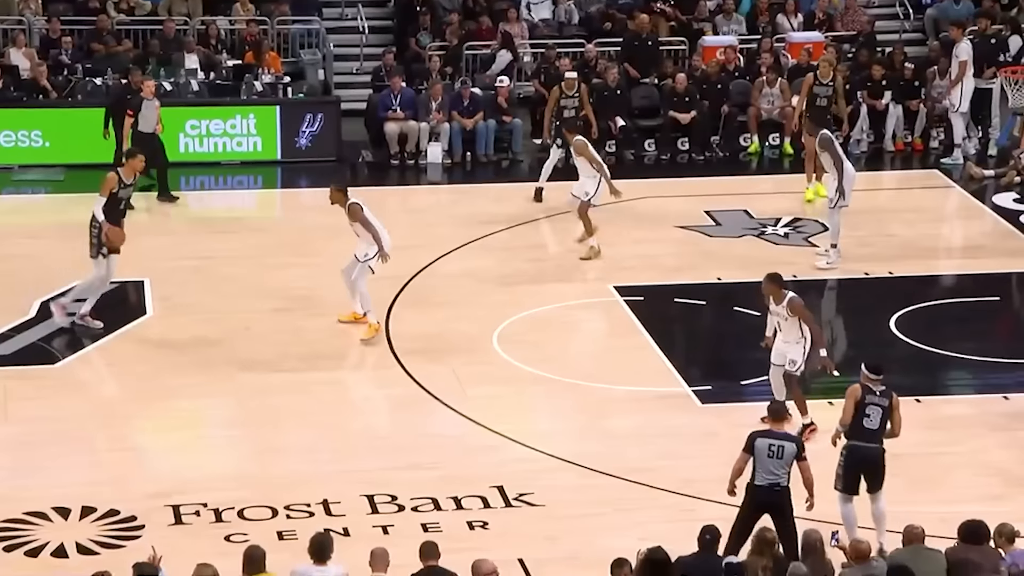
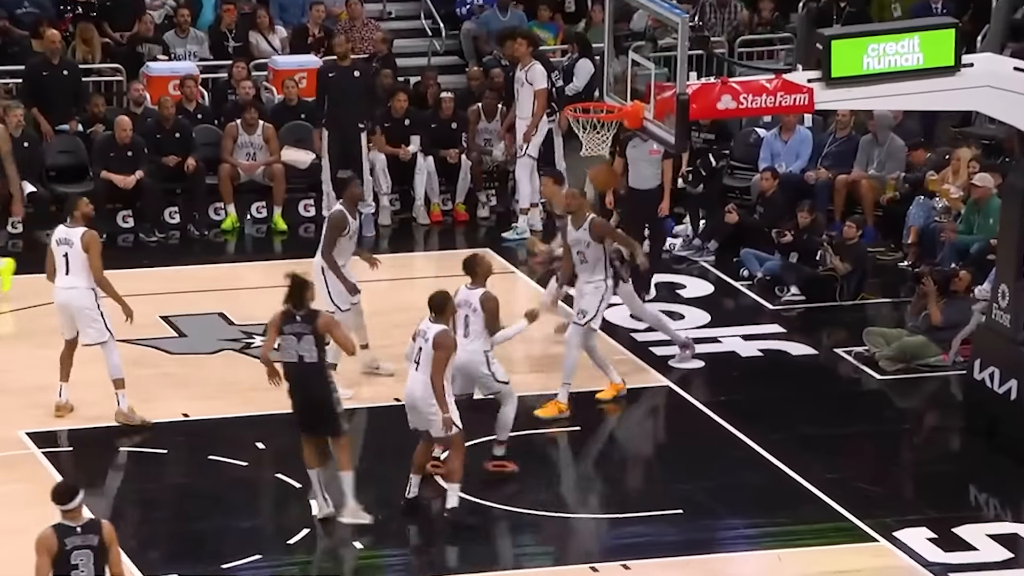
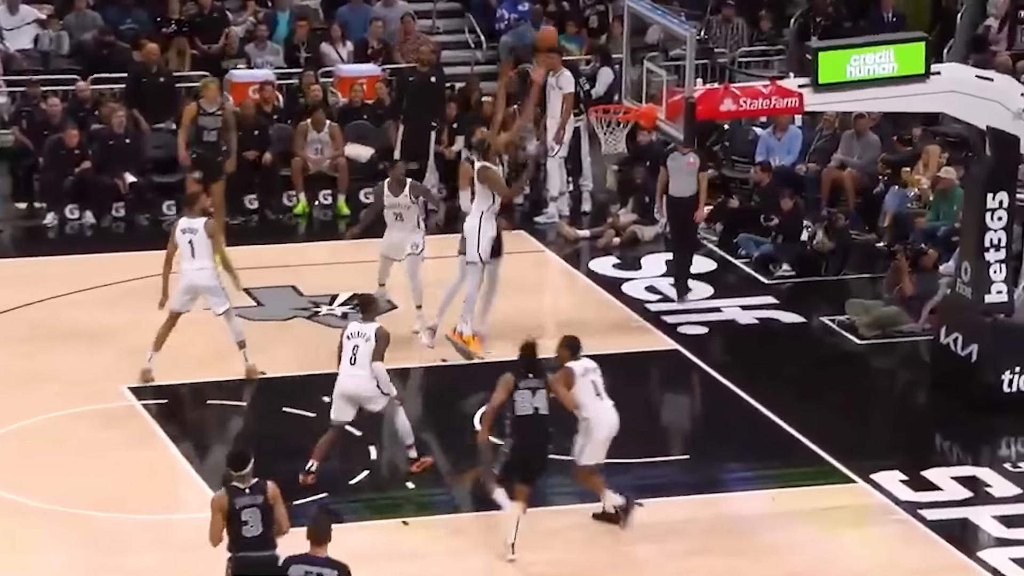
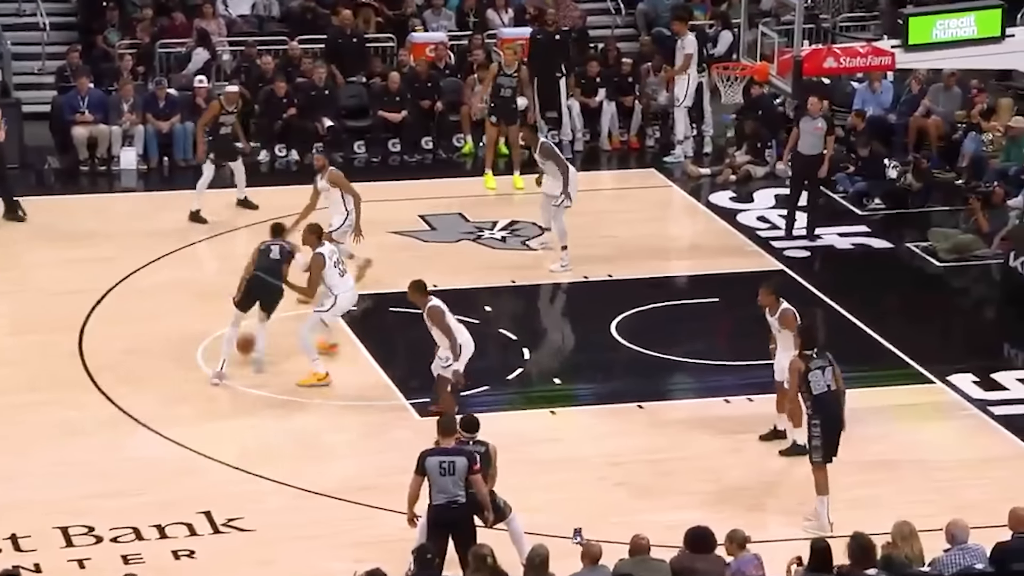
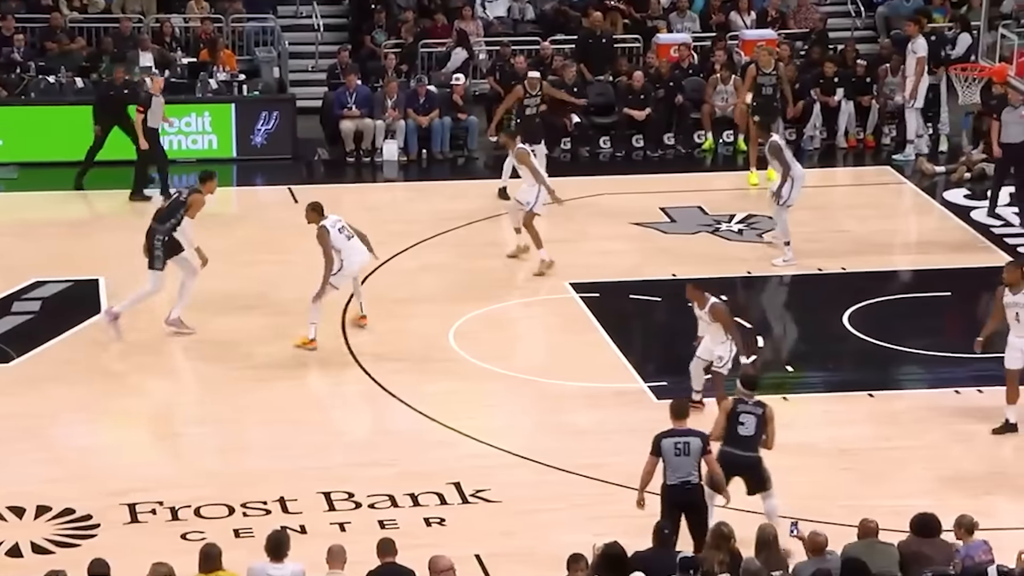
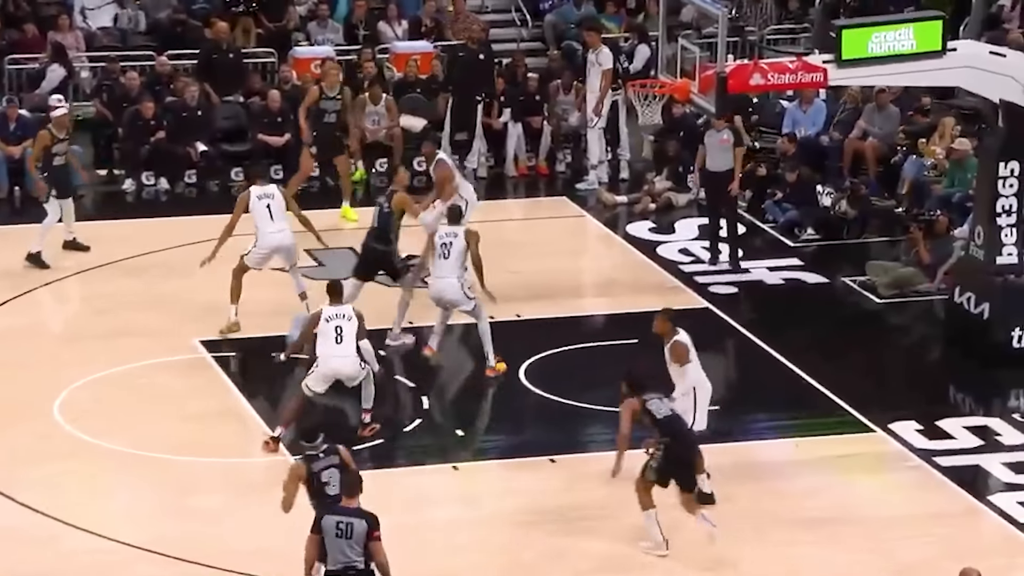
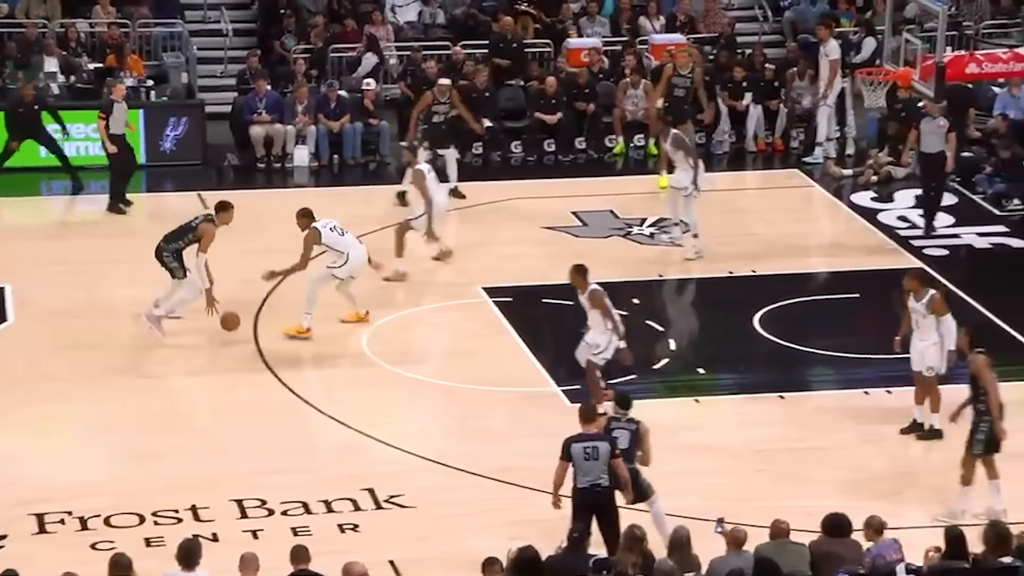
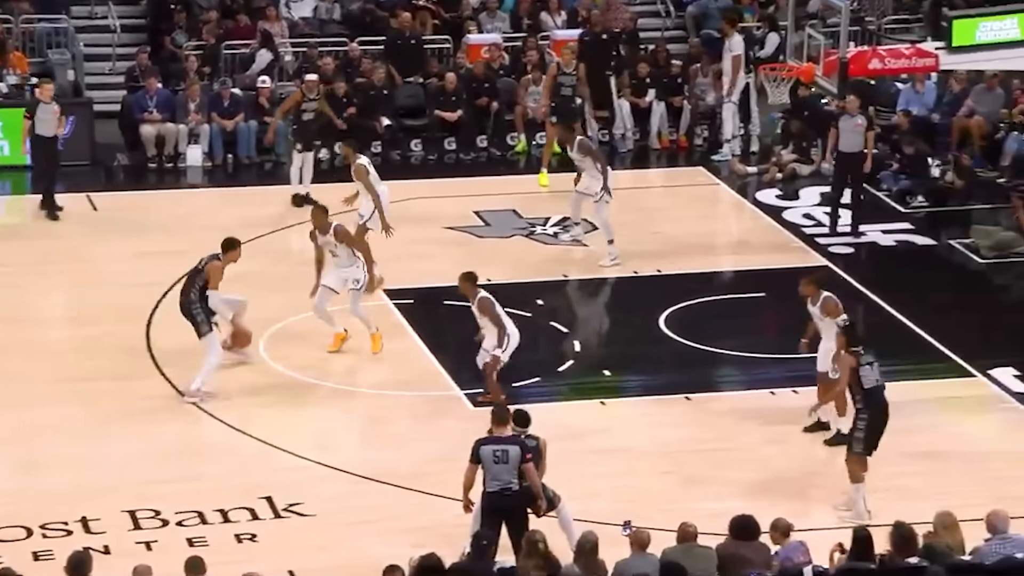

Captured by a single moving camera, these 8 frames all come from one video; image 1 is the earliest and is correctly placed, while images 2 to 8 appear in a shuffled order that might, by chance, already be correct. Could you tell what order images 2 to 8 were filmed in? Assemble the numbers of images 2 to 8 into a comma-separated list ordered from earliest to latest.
5, 7, 8, 4, 6, 3, 2
